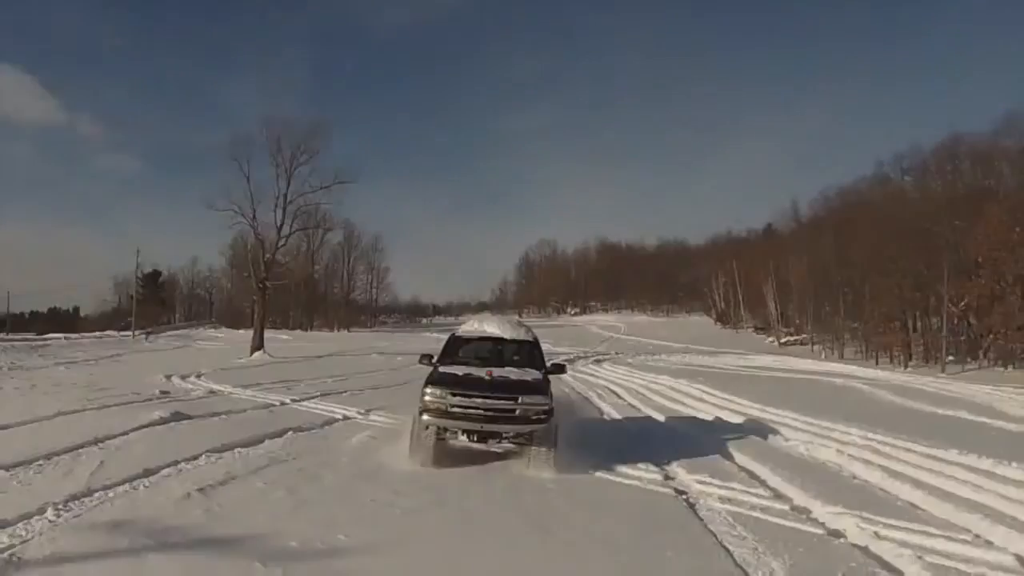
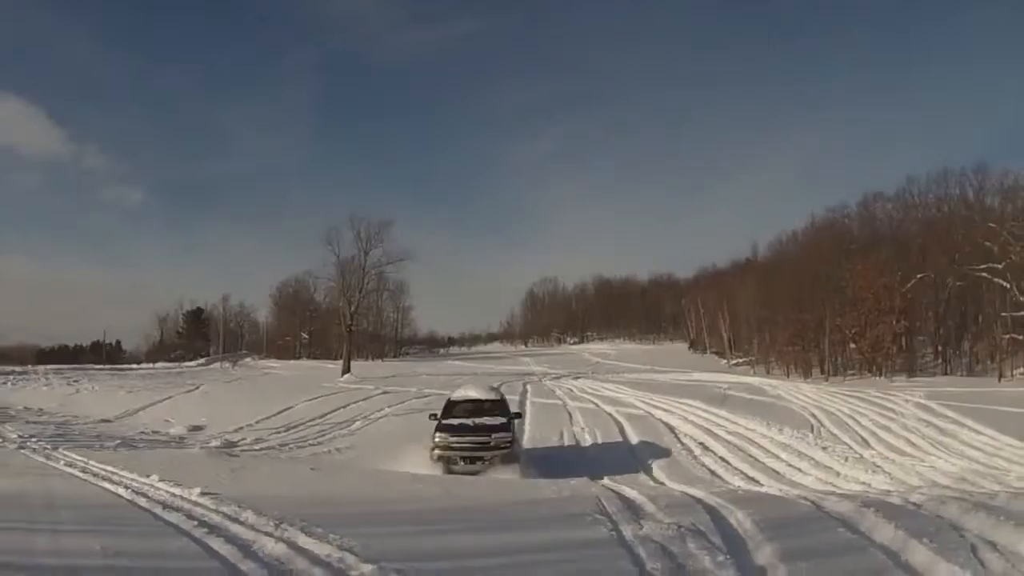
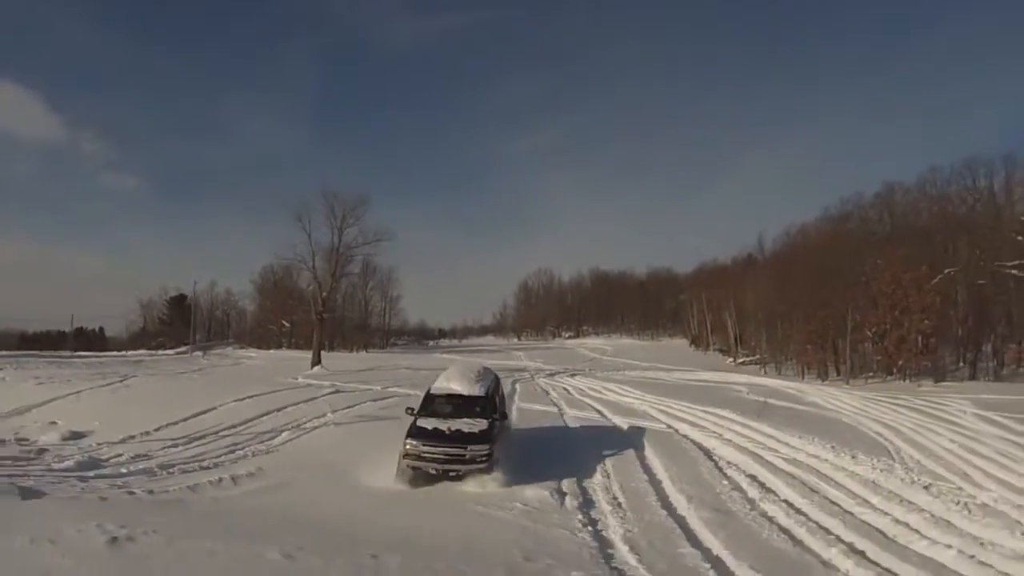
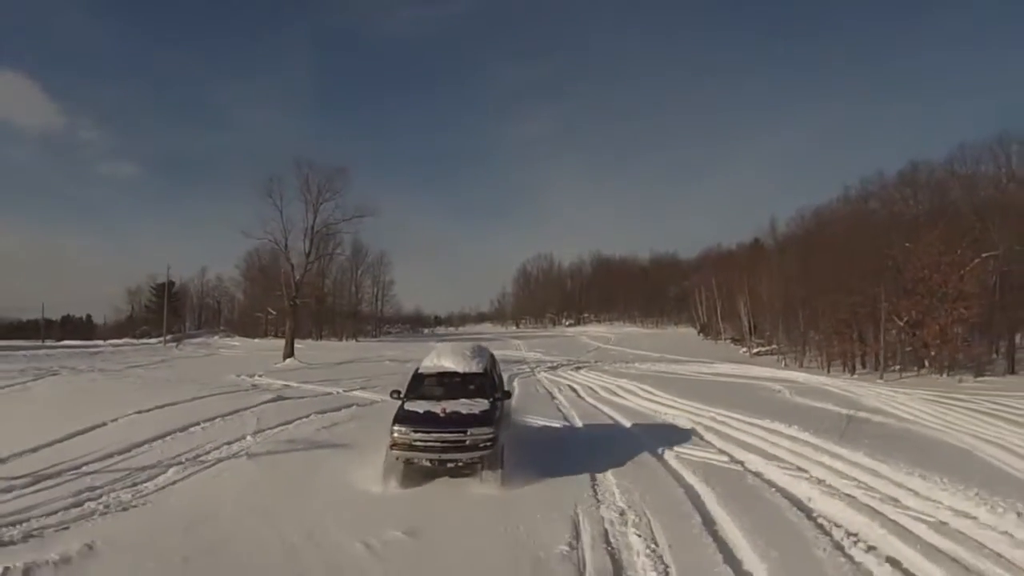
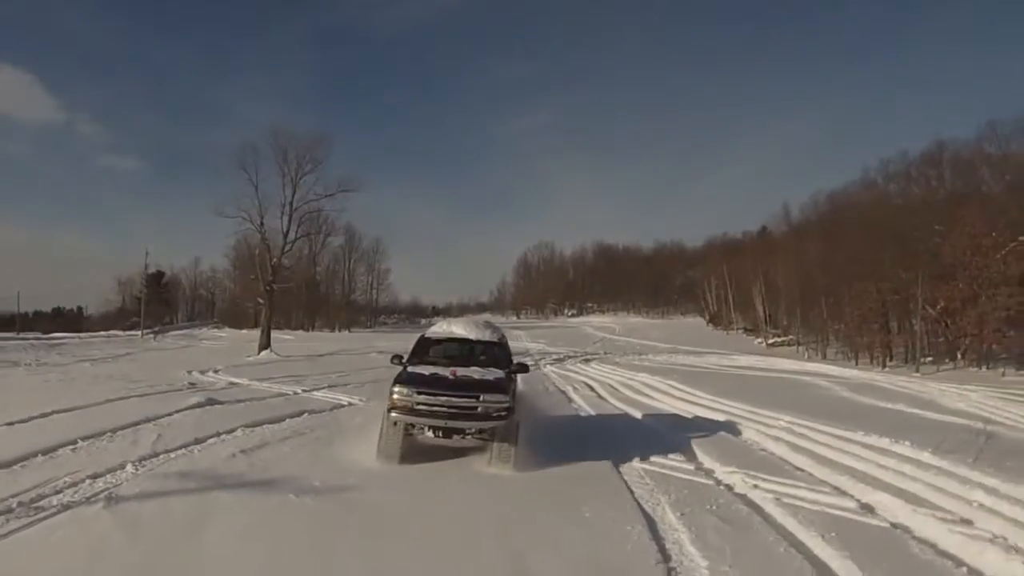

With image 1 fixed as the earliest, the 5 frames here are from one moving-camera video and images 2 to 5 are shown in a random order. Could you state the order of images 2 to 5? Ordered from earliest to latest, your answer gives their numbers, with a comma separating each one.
5, 4, 3, 2
